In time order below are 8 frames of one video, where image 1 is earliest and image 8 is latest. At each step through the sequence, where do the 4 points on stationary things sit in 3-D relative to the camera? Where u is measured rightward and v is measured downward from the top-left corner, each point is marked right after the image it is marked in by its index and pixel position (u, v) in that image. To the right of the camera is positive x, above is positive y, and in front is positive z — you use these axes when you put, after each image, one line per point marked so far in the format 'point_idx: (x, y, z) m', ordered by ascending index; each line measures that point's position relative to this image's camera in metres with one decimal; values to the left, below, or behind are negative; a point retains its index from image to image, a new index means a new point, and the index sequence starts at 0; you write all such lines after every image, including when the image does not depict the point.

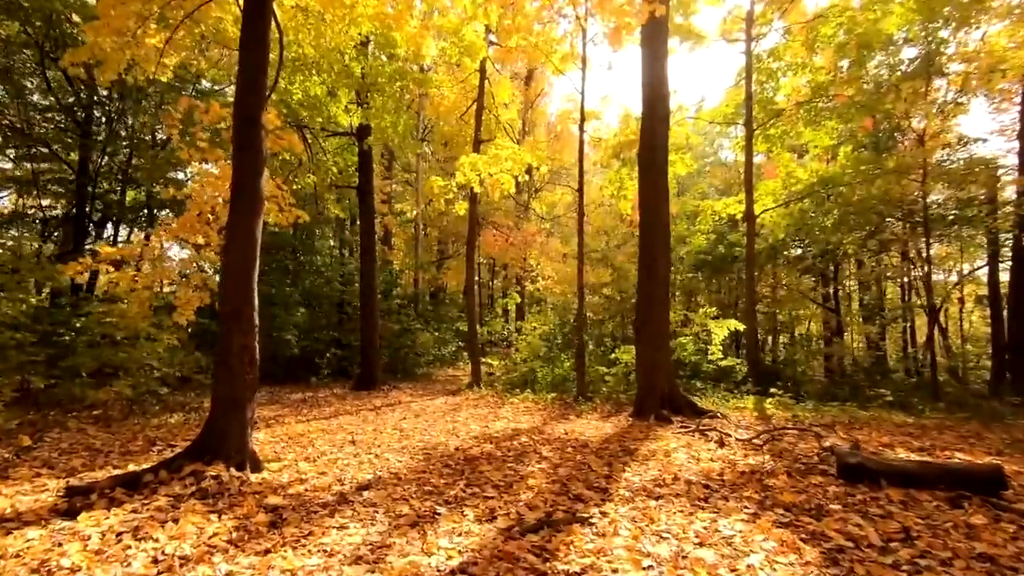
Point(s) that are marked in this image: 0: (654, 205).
0: (+2.3, +1.3, +8.9) m
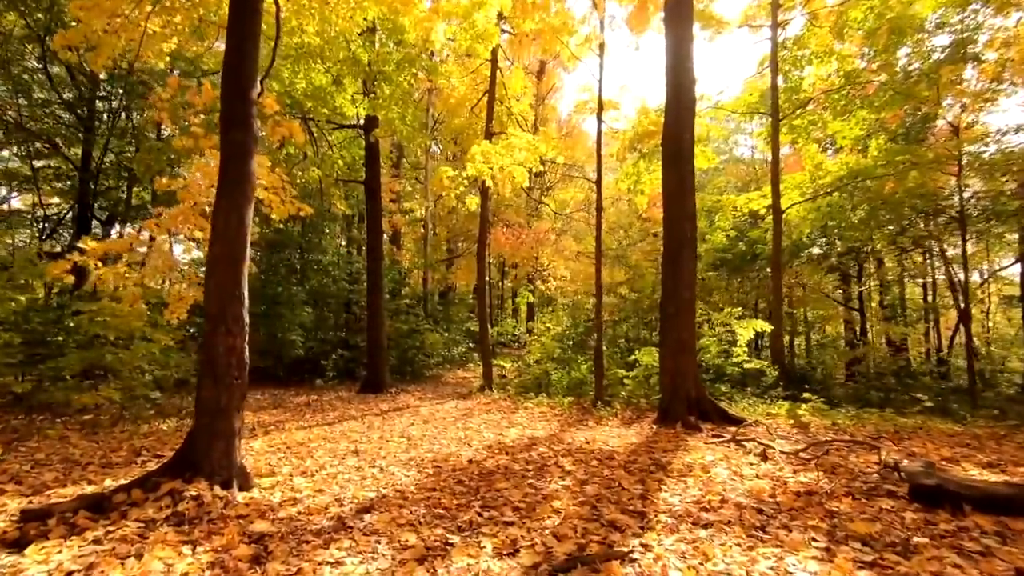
0: (+2.6, +1.4, +8.4) m
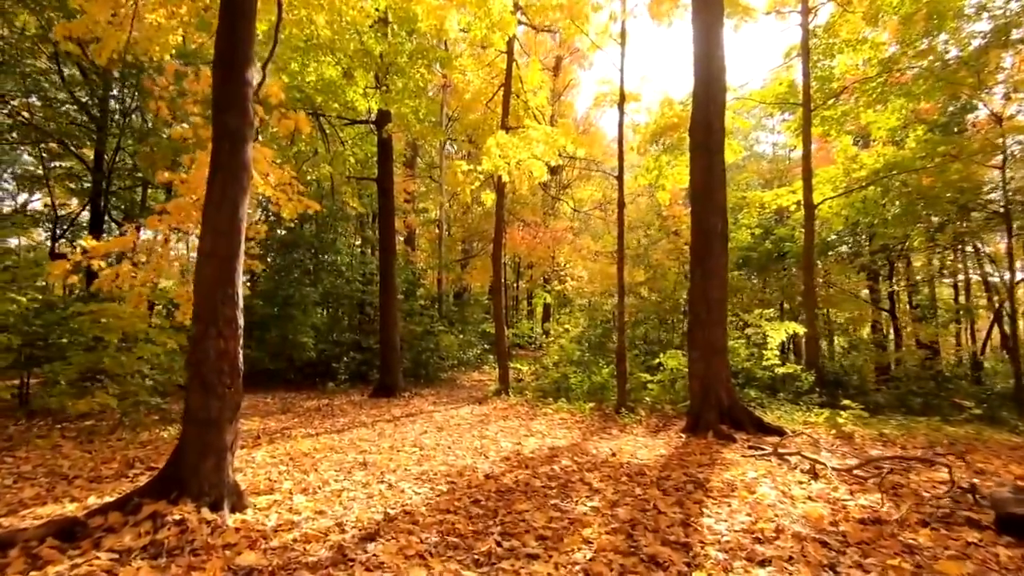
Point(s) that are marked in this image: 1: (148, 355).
0: (+2.8, +1.4, +7.8) m
1: (-4.8, -0.9, +7.3) m
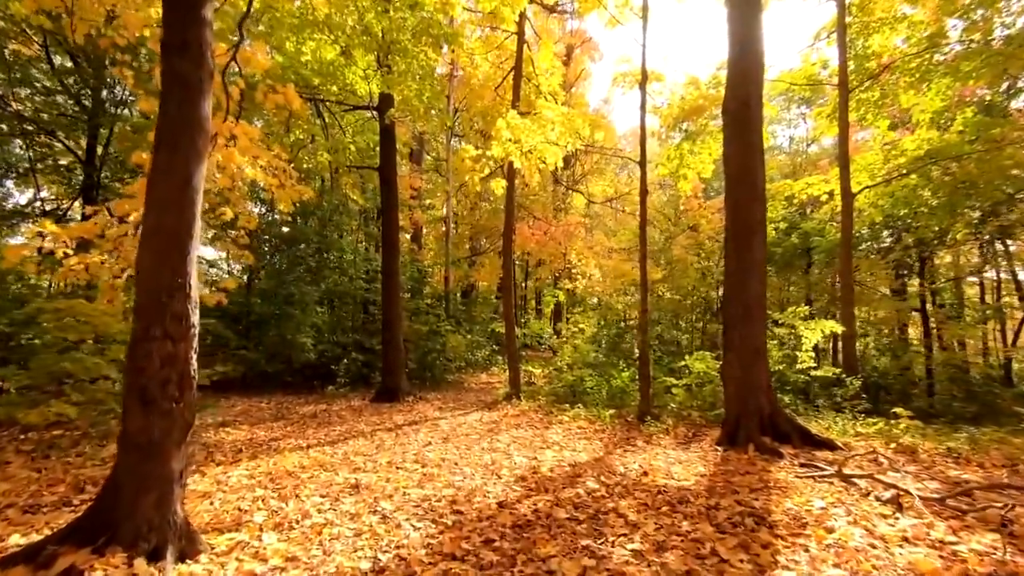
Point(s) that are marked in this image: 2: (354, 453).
0: (+3.0, +1.4, +7.0) m
1: (-4.7, -0.8, +6.6) m
2: (-1.8, -1.8, +6.1) m
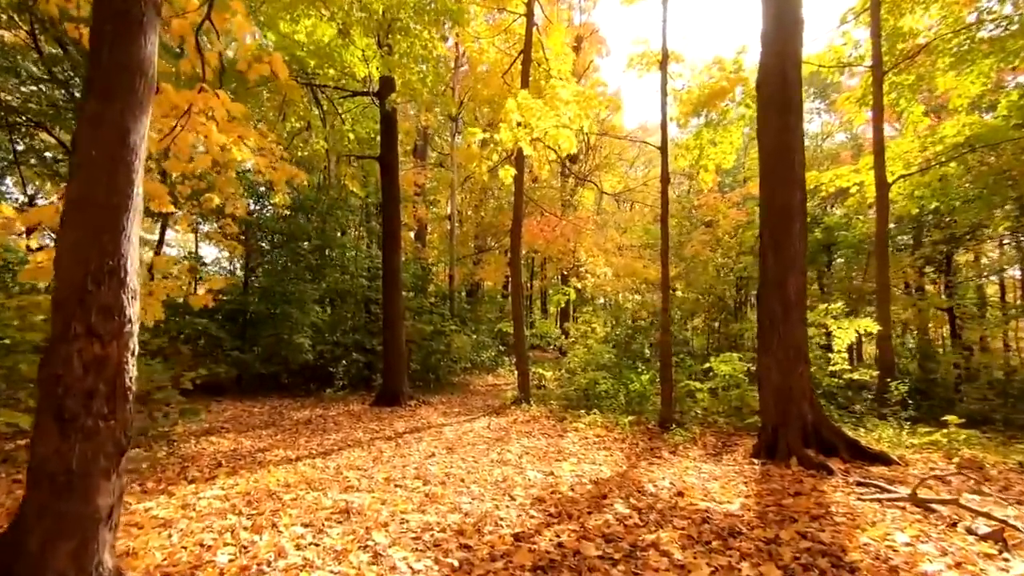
0: (+3.1, +1.5, +6.3) m
1: (-4.5, -0.8, +5.9) m
2: (-1.6, -1.8, +5.4) m
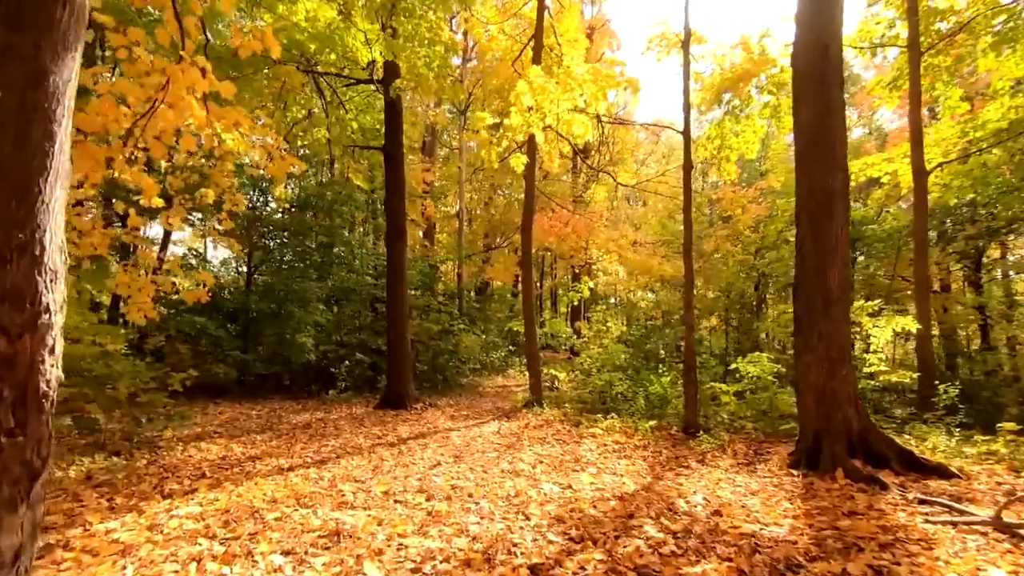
0: (+3.3, +1.6, +5.7) m
1: (-4.4, -0.7, +5.4) m
2: (-1.5, -1.7, +4.9) m
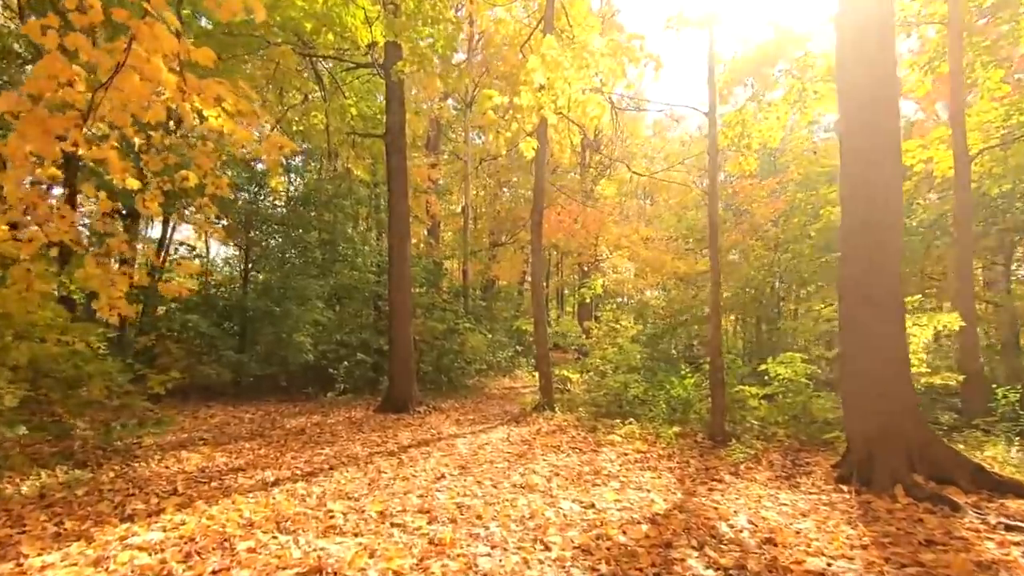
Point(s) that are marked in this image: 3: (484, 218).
0: (+3.4, +1.6, +5.1) m
1: (-4.3, -0.6, +4.9) m
2: (-1.4, -1.6, +4.3) m
3: (-0.9, +2.3, +17.6) m
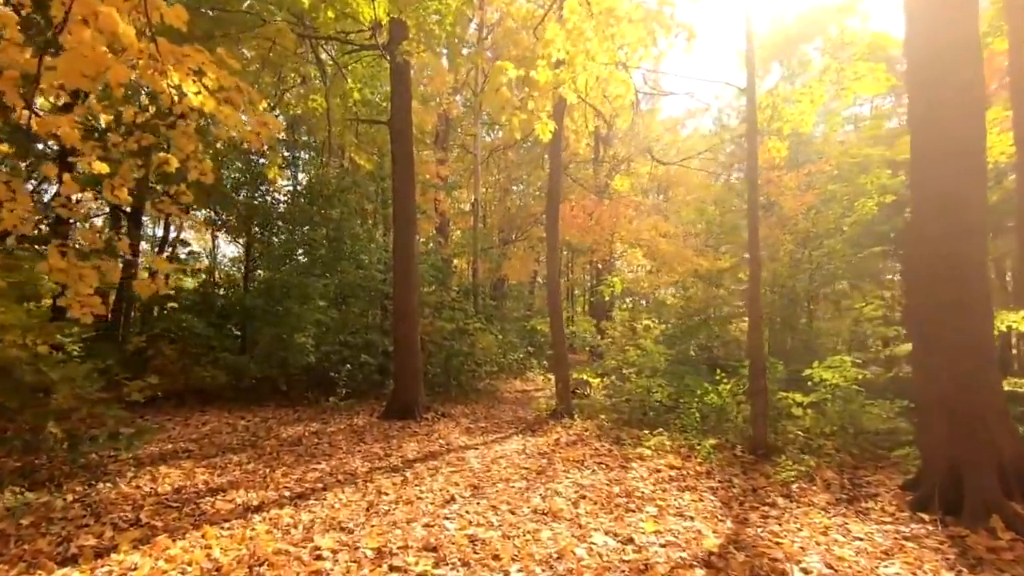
0: (+3.5, +1.7, +4.3) m
1: (-4.1, -0.6, +4.3) m
2: (-1.3, -1.6, +3.7) m
3: (-0.5, +2.3, +16.9) m
